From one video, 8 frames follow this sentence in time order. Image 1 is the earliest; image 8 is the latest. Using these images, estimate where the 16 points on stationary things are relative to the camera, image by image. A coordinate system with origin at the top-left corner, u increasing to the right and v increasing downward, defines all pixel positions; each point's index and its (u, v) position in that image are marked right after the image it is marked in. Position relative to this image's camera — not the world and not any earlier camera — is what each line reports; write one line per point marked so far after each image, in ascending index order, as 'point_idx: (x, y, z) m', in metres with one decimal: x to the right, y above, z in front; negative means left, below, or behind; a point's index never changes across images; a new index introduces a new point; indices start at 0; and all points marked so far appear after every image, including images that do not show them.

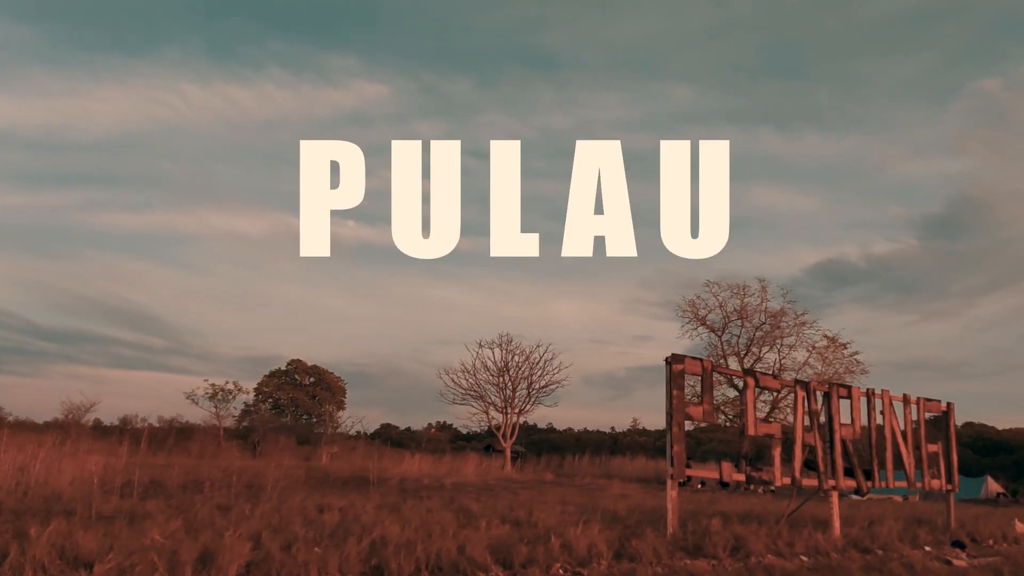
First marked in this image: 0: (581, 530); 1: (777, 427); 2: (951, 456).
0: (+0.9, -3.3, +9.2) m
1: (+4.3, -2.3, +11.1) m
2: (+9.2, -3.5, +14.1) m
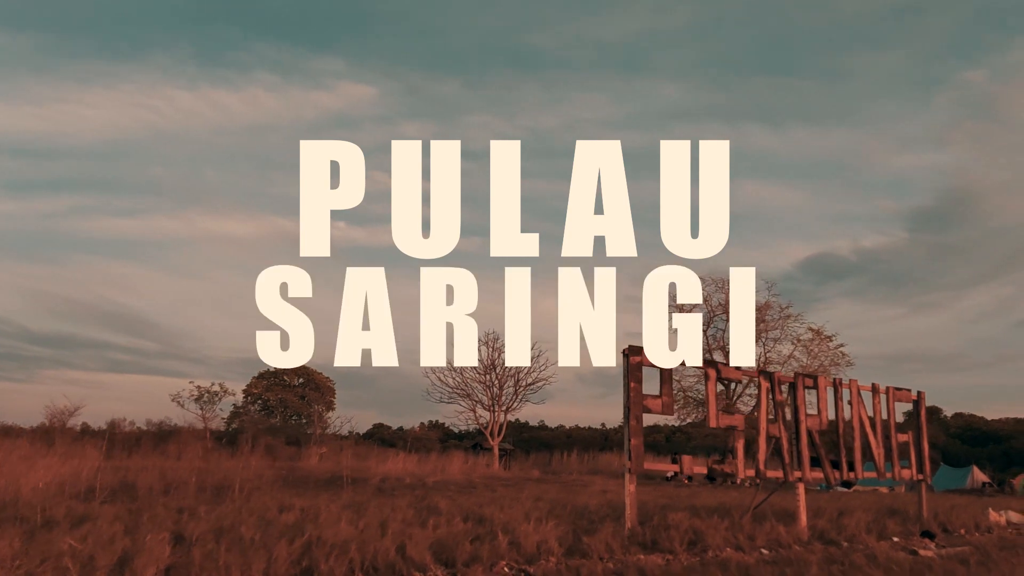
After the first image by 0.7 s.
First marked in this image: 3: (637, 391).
0: (+0.2, -3.2, +9.0) m
1: (+3.7, -2.1, +10.9) m
2: (+8.5, -3.2, +14.0) m
3: (+1.8, -1.5, +9.6) m
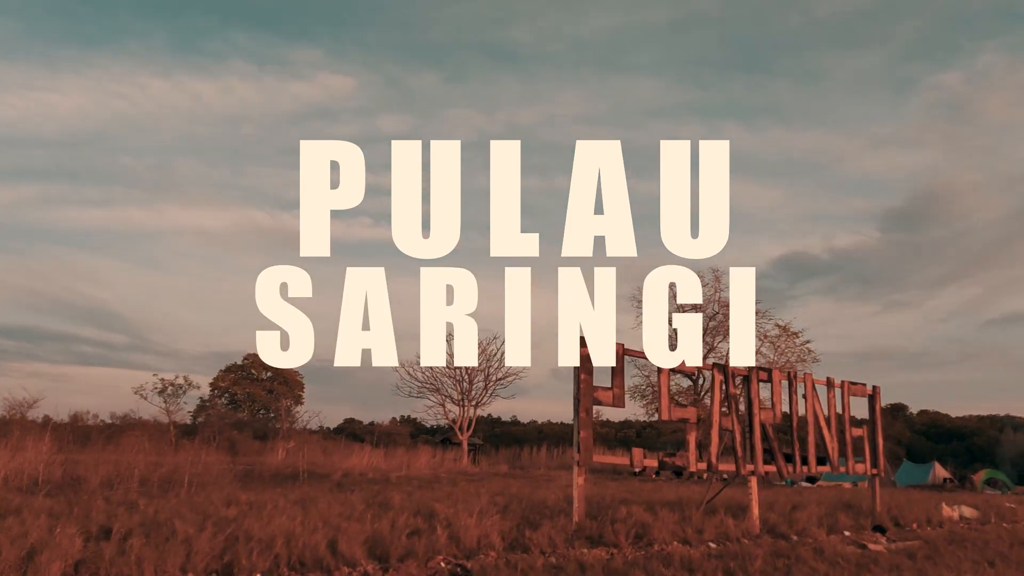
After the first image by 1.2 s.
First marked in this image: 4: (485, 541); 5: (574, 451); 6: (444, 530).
0: (-0.5, -3.0, +8.7) m
1: (+2.9, -2.0, +10.8) m
2: (+7.6, -3.1, +14.0) m
3: (+1.1, -1.3, +9.5) m
4: (-0.3, -2.9, +7.6) m
5: (+0.8, -2.3, +9.4) m
6: (-0.8, -2.8, +7.8) m
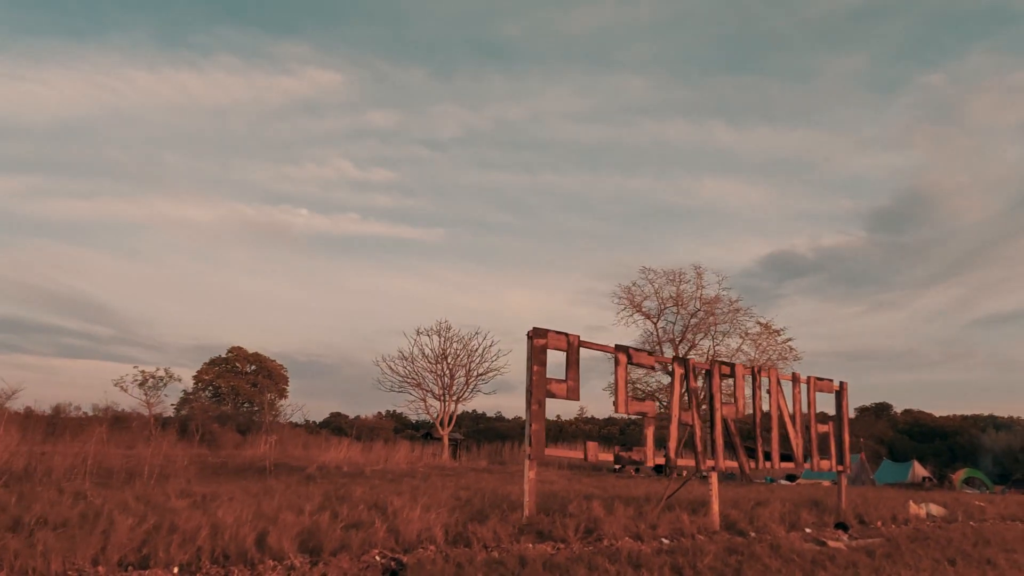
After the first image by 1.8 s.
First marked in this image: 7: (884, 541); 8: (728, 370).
0: (-1.2, -2.8, +8.5) m
1: (+2.2, -1.8, +10.6) m
2: (+6.8, -3.0, +13.9) m
3: (+0.4, -1.2, +9.2) m
4: (-0.9, -2.7, +7.3) m
5: (+0.2, -2.1, +9.1) m
6: (-1.4, -2.7, +7.6) m
7: (+6.2, -4.2, +11.2) m
8: (+3.8, -1.4, +11.7) m
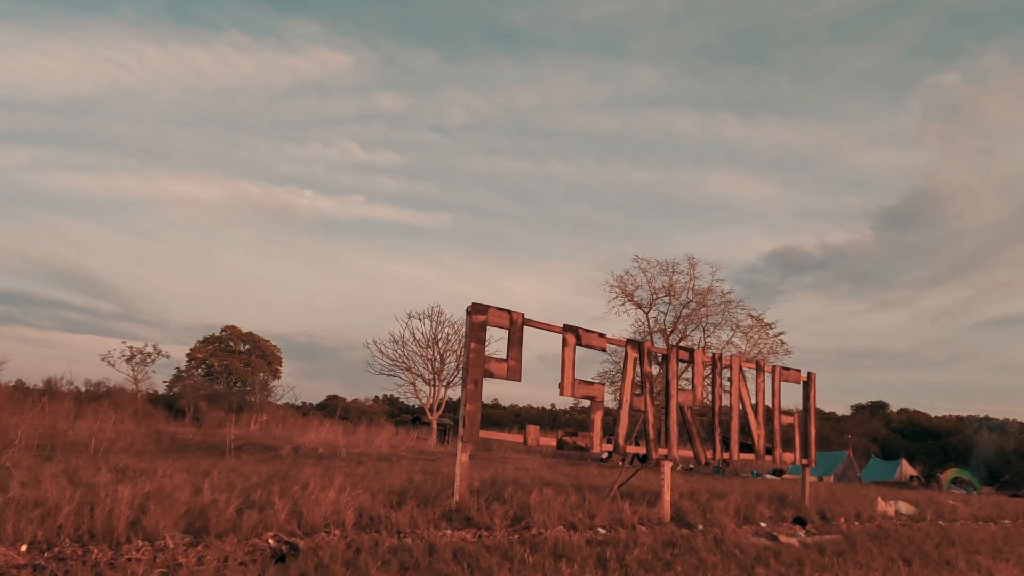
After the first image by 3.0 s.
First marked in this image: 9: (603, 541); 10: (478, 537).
0: (-2.1, -2.5, +8.0) m
1: (+1.3, -1.5, +10.1) m
2: (+5.9, -2.8, +13.4) m
3: (-0.4, -0.8, +8.7) m
4: (-1.8, -2.3, +6.8) m
5: (-0.7, -1.8, +8.6) m
6: (-2.3, -2.3, +7.1) m
7: (+5.3, -4.0, +10.7) m
8: (+2.9, -1.1, +11.2) m
9: (+1.1, -3.0, +7.9) m
10: (-0.4, -2.6, +7.1) m
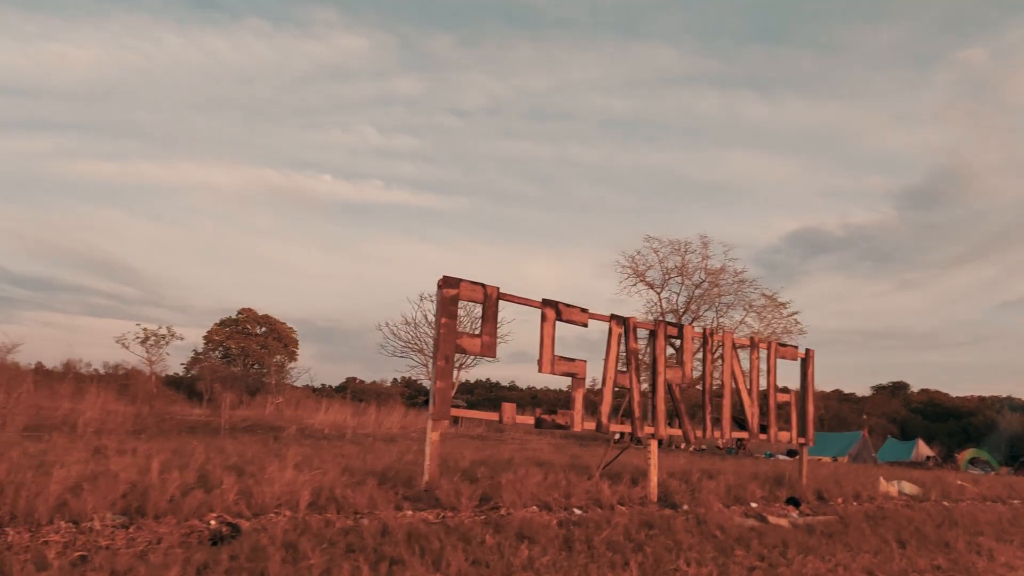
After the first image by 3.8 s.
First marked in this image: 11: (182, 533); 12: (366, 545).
0: (-2.4, -2.1, +7.7) m
1: (+1.0, -1.1, +9.7) m
2: (+5.7, -2.3, +13.0) m
3: (-0.8, -0.5, +8.4) m
4: (-2.2, -2.1, +6.6) m
5: (-1.0, -1.4, +8.3) m
6: (-2.7, -2.0, +6.8) m
7: (+5.0, -3.6, +10.4) m
8: (+2.6, -0.7, +10.8) m
9: (+0.7, -2.6, +7.6) m
10: (-0.7, -2.3, +6.9) m
11: (-2.6, -2.0, +5.4) m
12: (-1.2, -2.2, +5.7) m
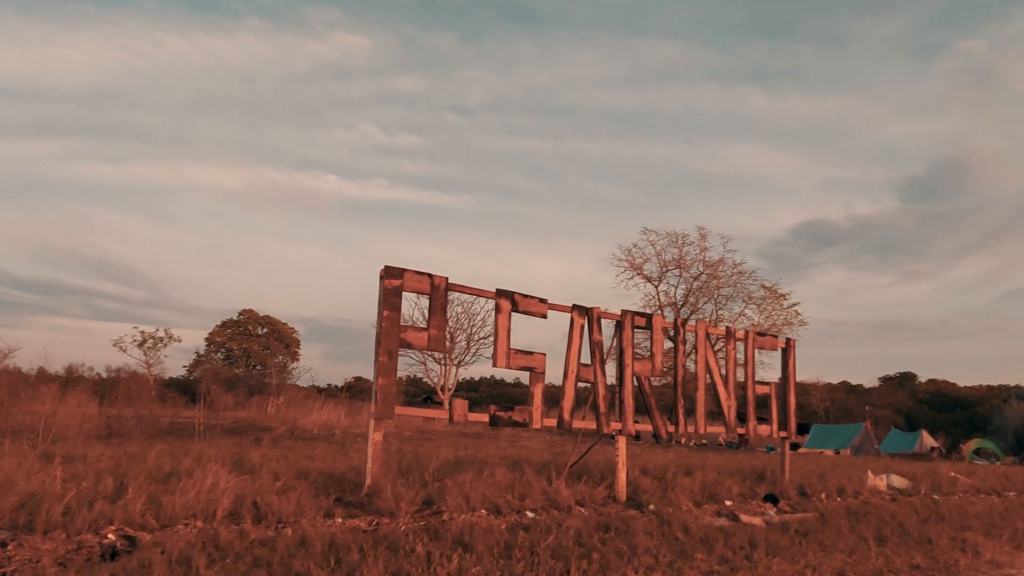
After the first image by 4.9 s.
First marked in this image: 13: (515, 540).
0: (-3.0, -2.1, +7.3) m
1: (+0.4, -1.0, +9.2) m
2: (+5.2, -2.0, +12.5) m
3: (-1.4, -0.4, +7.9) m
4: (-2.8, -2.0, +6.1) m
5: (-1.6, -1.3, +7.9) m
6: (-3.3, -1.9, +6.4) m
7: (+4.4, -3.3, +9.9) m
8: (+2.0, -0.5, +10.3) m
9: (+0.2, -2.5, +7.1) m
10: (-1.3, -2.2, +6.4) m
11: (-3.2, -1.9, +4.9) m
12: (-1.8, -2.1, +5.2) m
13: (0.0, -2.5, +6.5) m
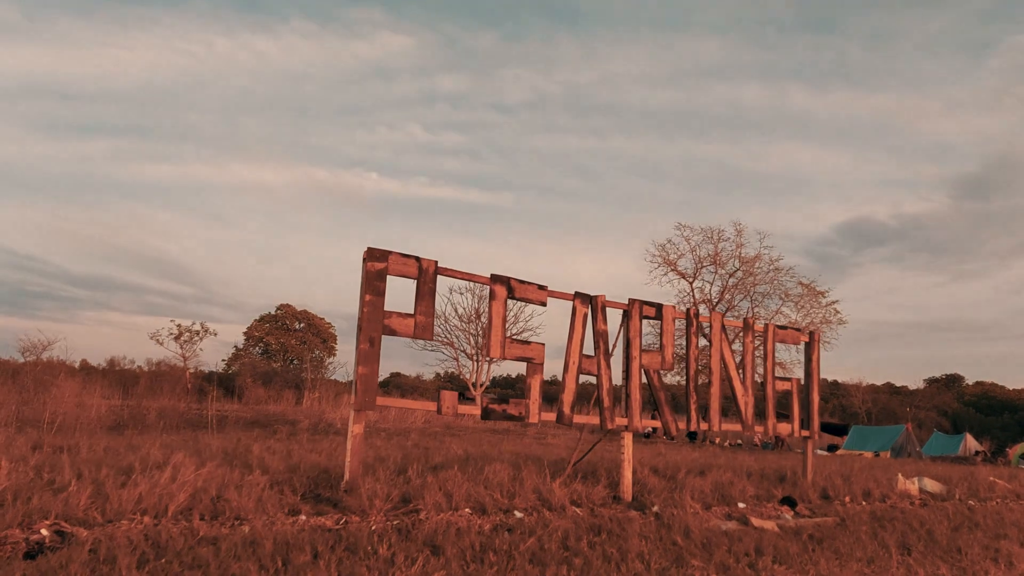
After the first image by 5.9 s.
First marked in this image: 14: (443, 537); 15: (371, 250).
0: (-3.1, -1.9, +6.9) m
1: (+0.4, -0.8, +8.7) m
2: (+5.3, -1.9, +11.7) m
3: (-1.5, -0.2, +7.4) m
4: (-3.0, -1.8, +5.7) m
5: (-1.7, -1.2, +7.4) m
6: (-3.5, -1.7, +6.0) m
7: (+4.4, -3.2, +9.1) m
8: (+2.0, -0.3, +9.7) m
9: (0.0, -2.3, +6.6) m
10: (-1.5, -2.1, +5.9) m
11: (-3.5, -1.7, +4.6) m
12: (-2.1, -1.9, +4.8) m
13: (-0.2, -2.3, +6.0) m
14: (-0.6, -2.2, +5.9) m
15: (-1.6, +0.4, +7.4) m
